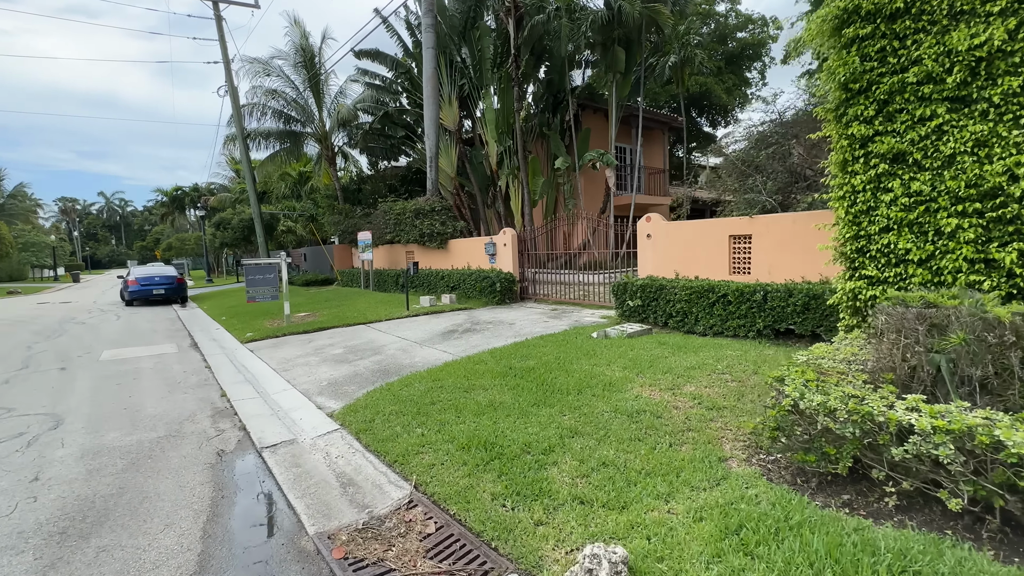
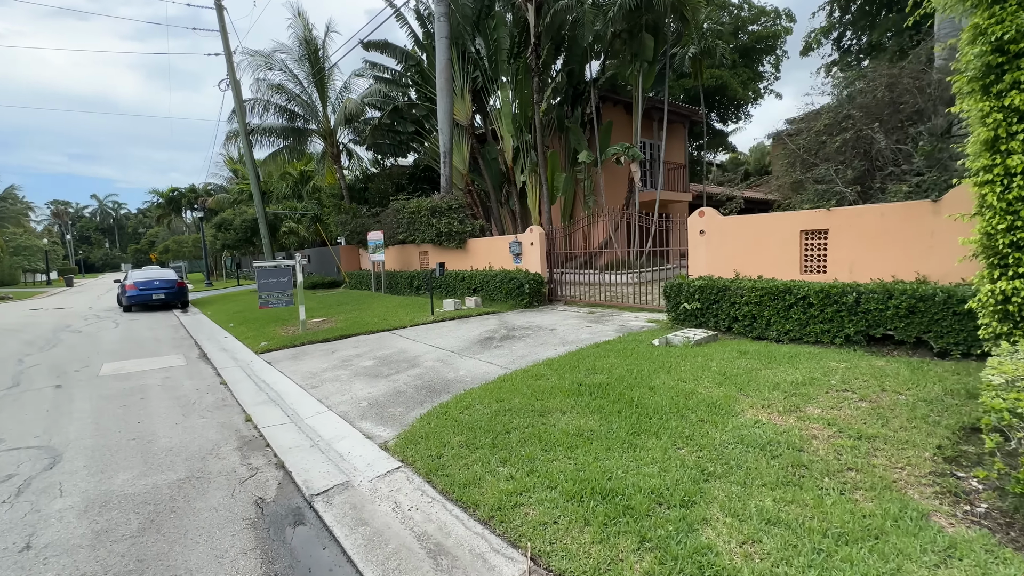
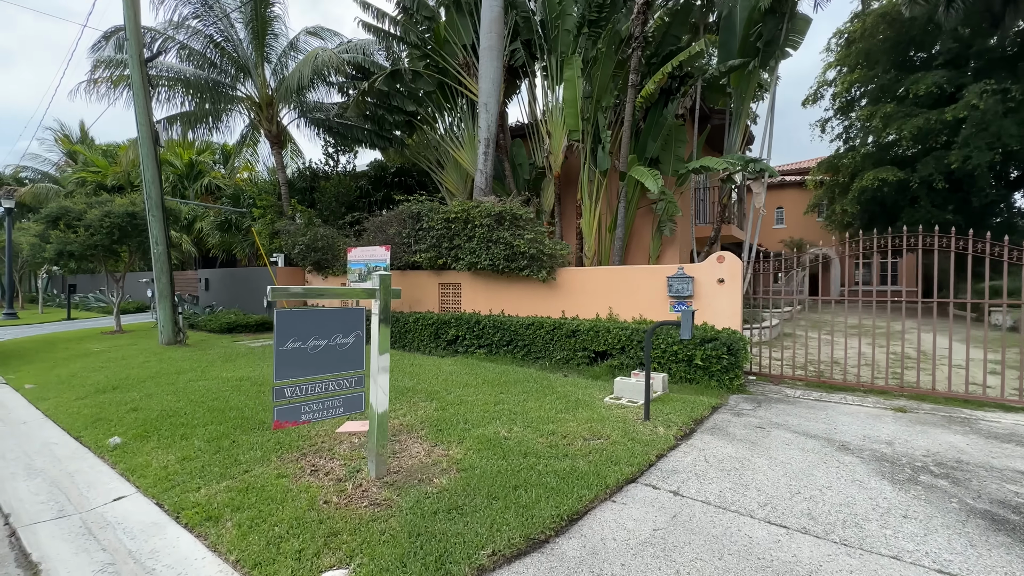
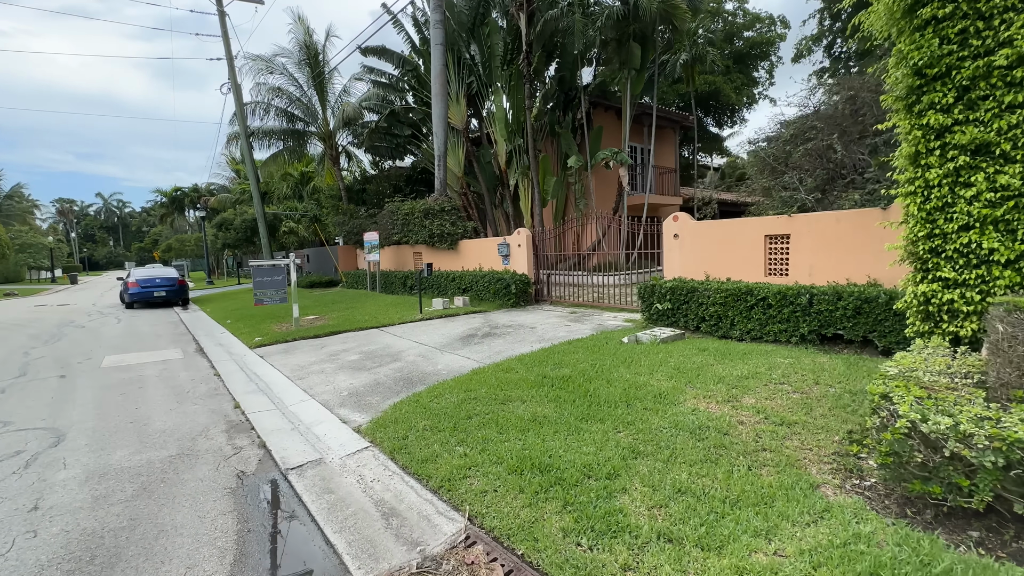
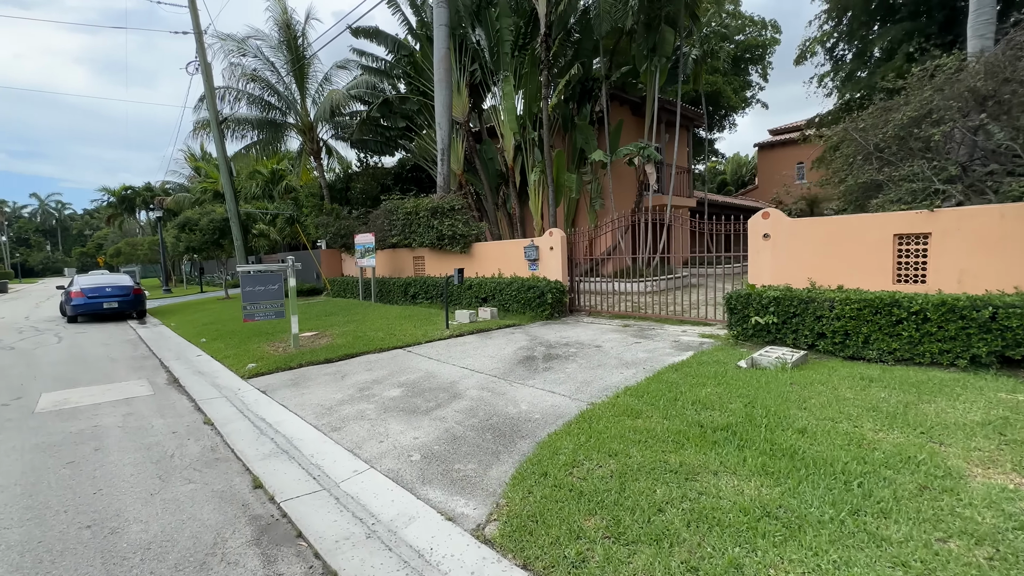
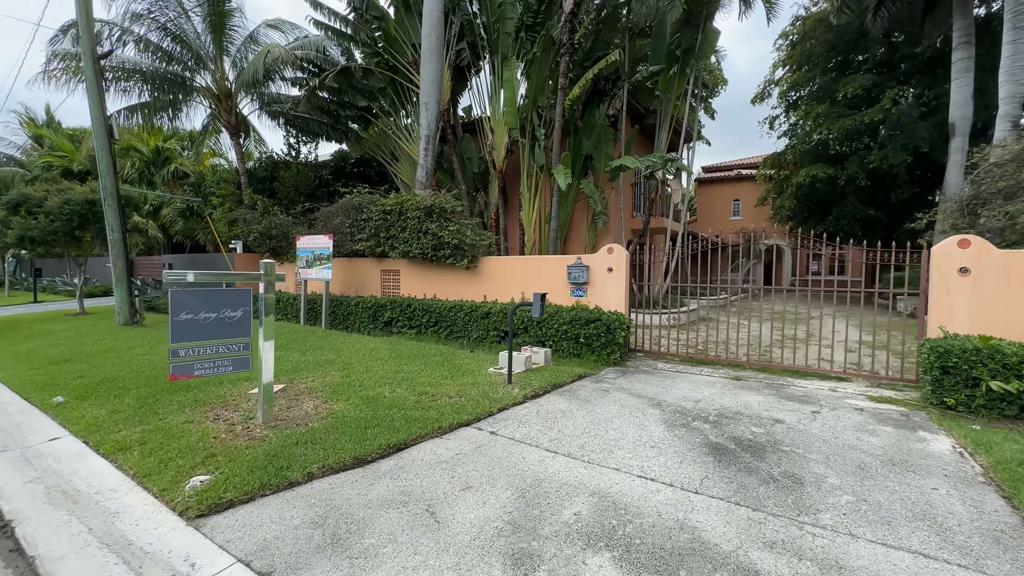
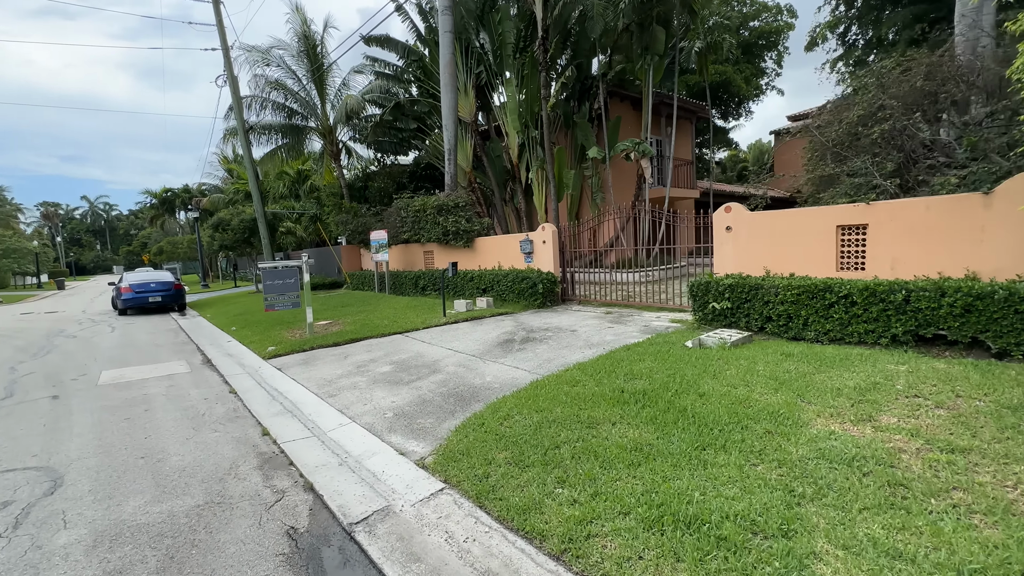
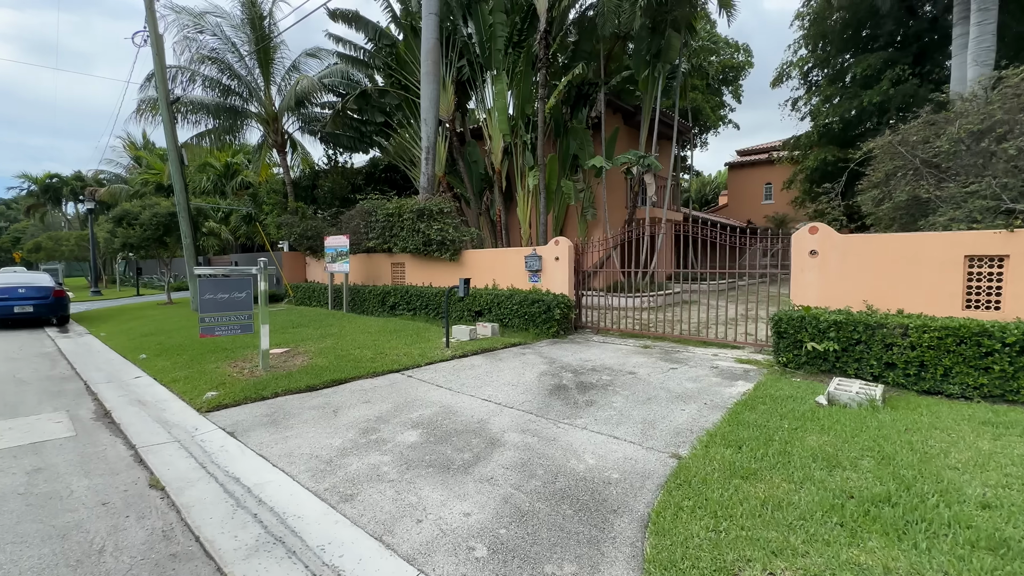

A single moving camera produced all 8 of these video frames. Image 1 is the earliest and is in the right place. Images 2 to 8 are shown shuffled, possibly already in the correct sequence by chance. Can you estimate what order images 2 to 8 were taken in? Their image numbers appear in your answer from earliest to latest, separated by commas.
4, 2, 7, 5, 8, 6, 3
